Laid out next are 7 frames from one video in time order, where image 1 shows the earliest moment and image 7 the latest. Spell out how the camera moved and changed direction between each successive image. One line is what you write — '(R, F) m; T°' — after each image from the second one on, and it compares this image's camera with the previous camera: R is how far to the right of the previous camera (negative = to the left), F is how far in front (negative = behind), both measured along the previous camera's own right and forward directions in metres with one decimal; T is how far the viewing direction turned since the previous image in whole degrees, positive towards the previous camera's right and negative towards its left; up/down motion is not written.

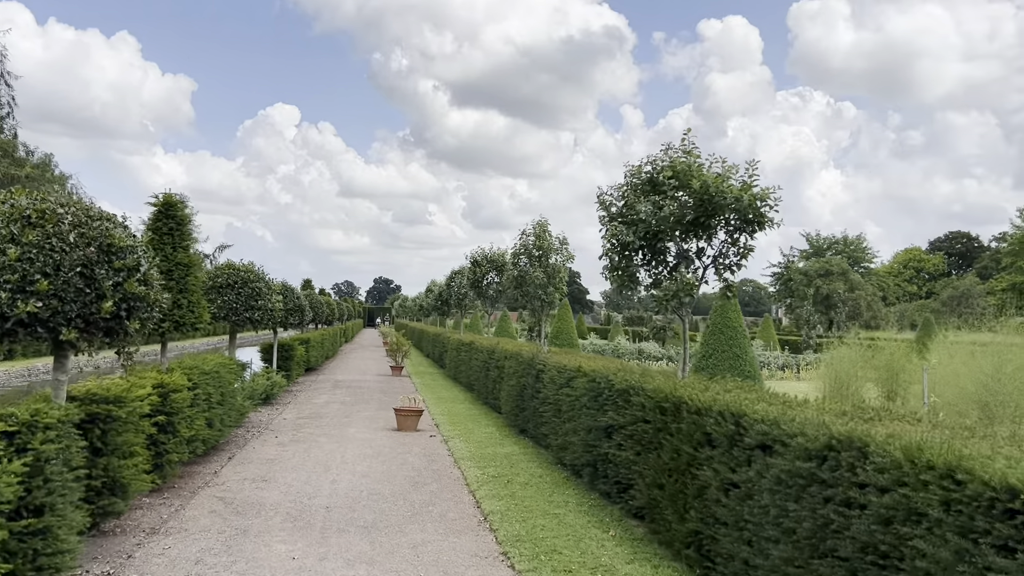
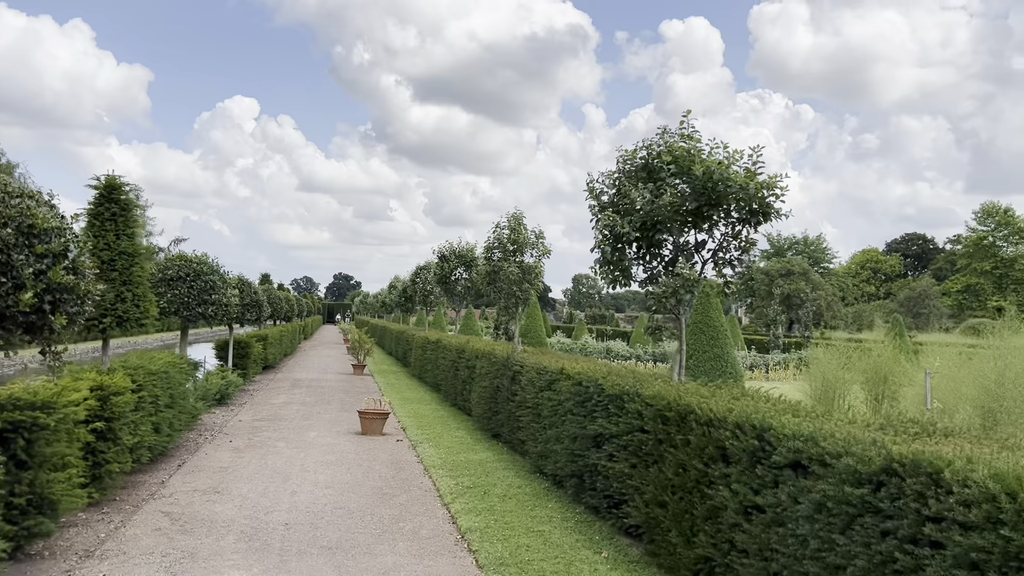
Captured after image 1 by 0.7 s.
(-0.1, +0.6) m; +3°
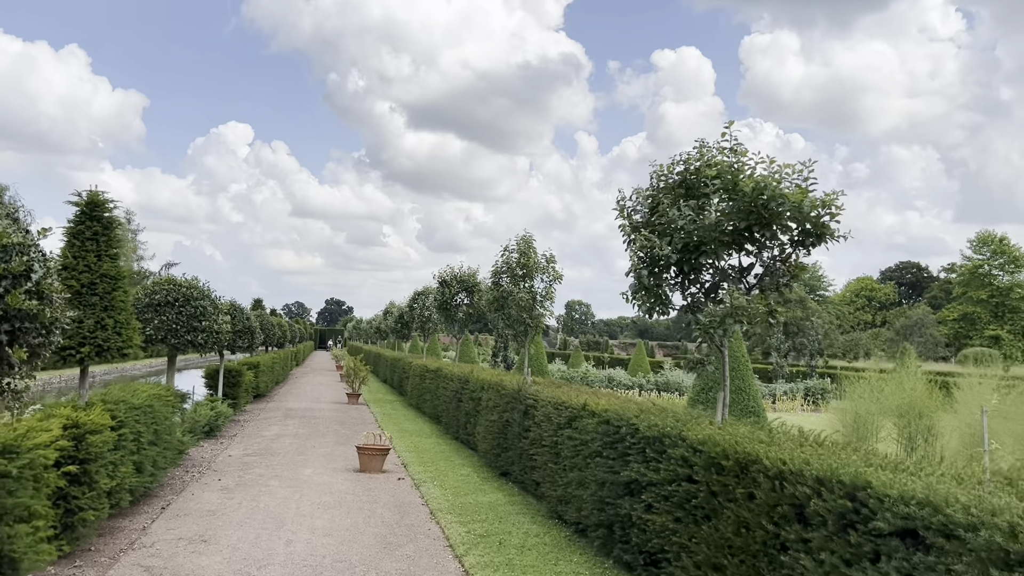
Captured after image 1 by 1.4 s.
(-0.2, +0.6) m; +1°
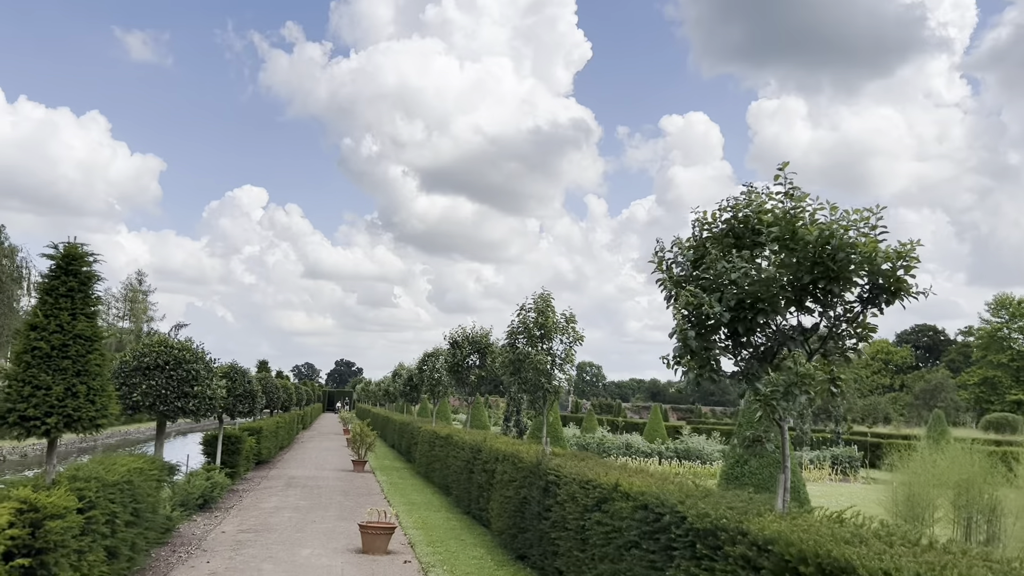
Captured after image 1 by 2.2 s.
(-0.1, +0.7) m; -1°
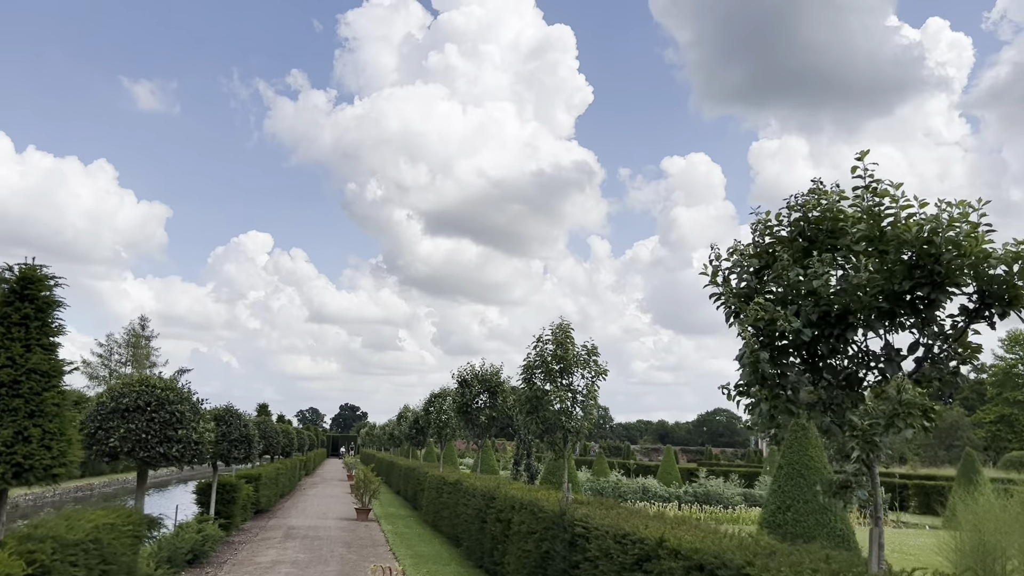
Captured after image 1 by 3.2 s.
(-0.1, +0.8) m; 0°
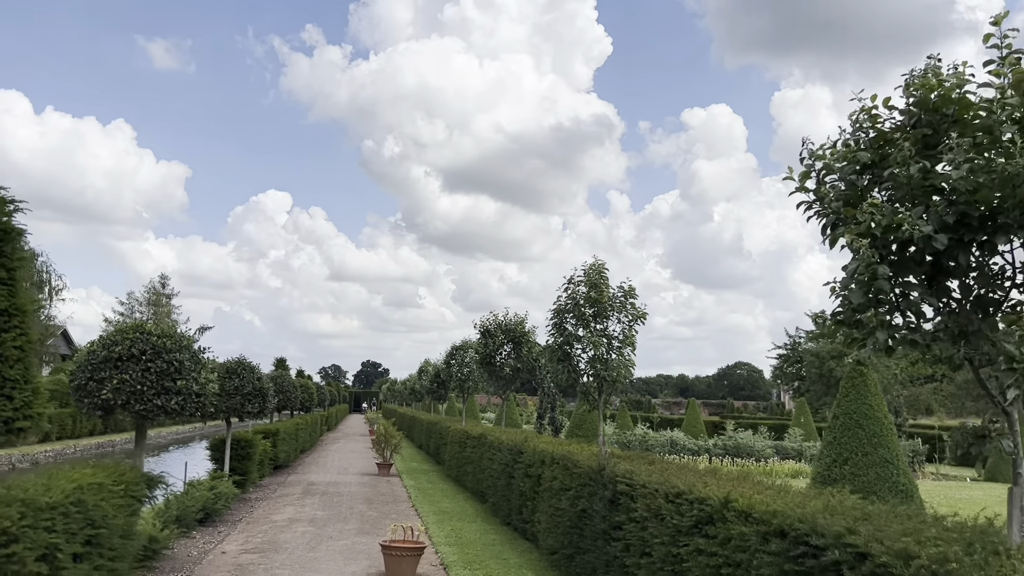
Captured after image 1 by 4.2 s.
(-0.1, +0.8) m; -1°
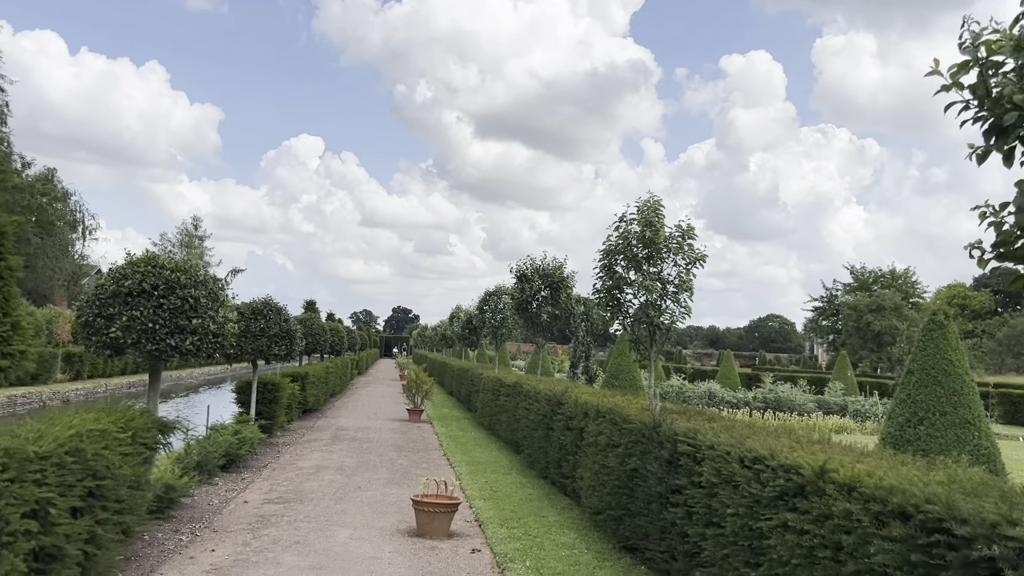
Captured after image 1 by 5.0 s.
(-0.1, +0.7) m; -2°
